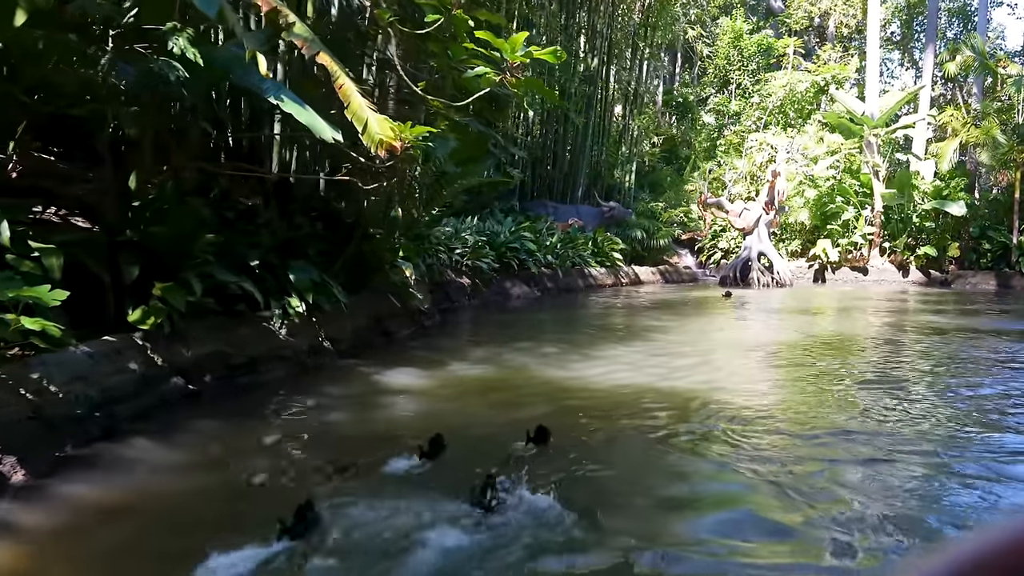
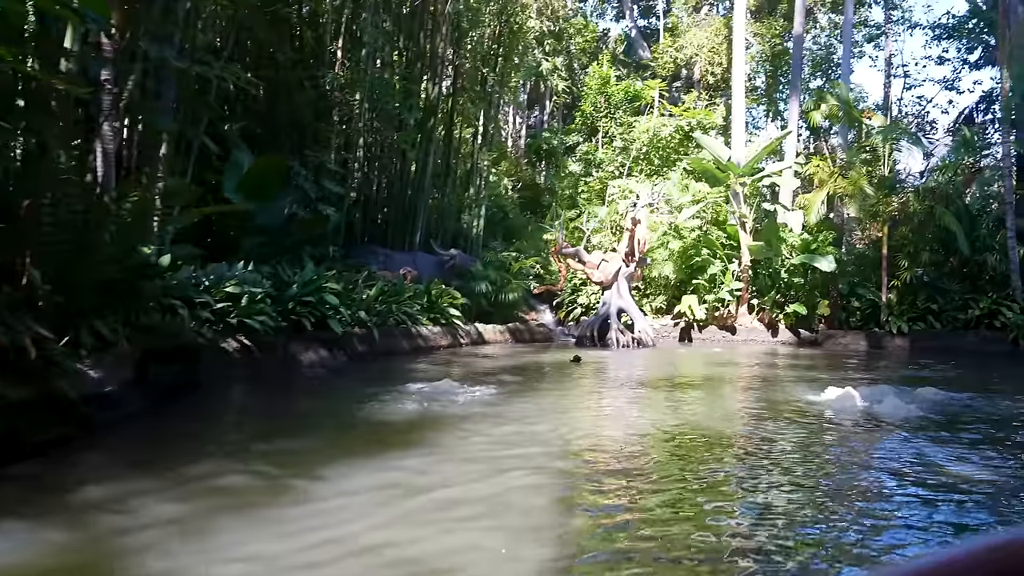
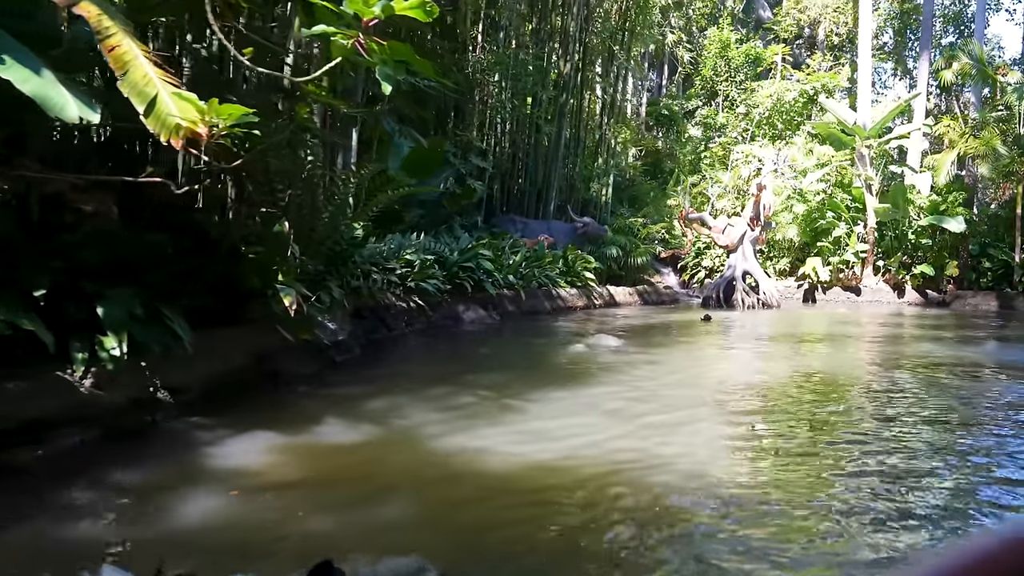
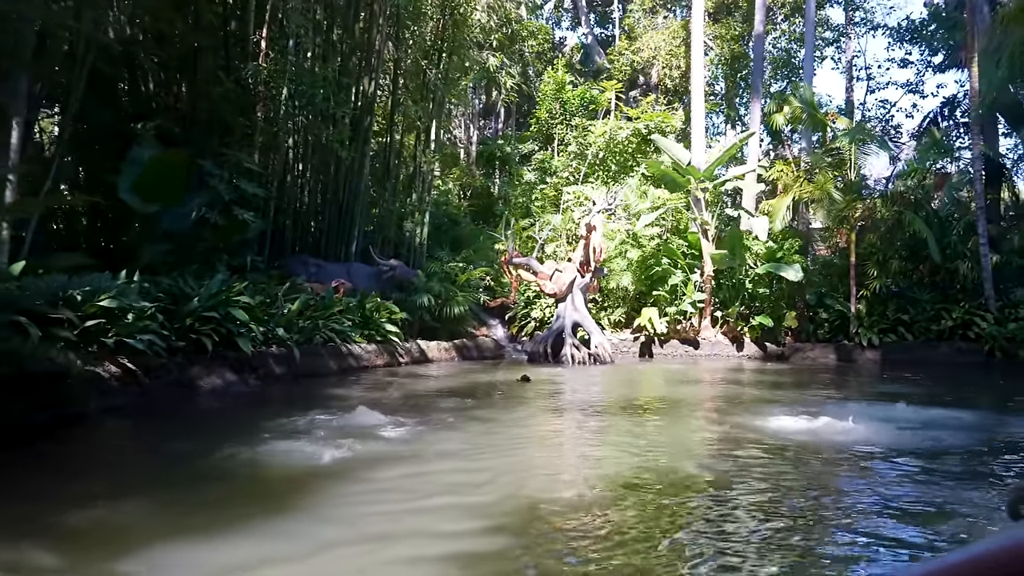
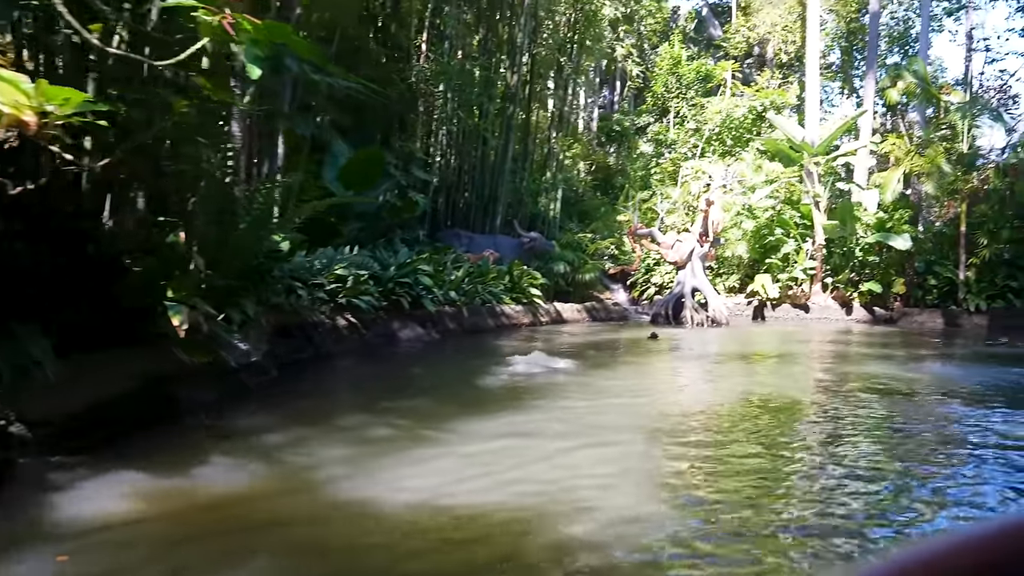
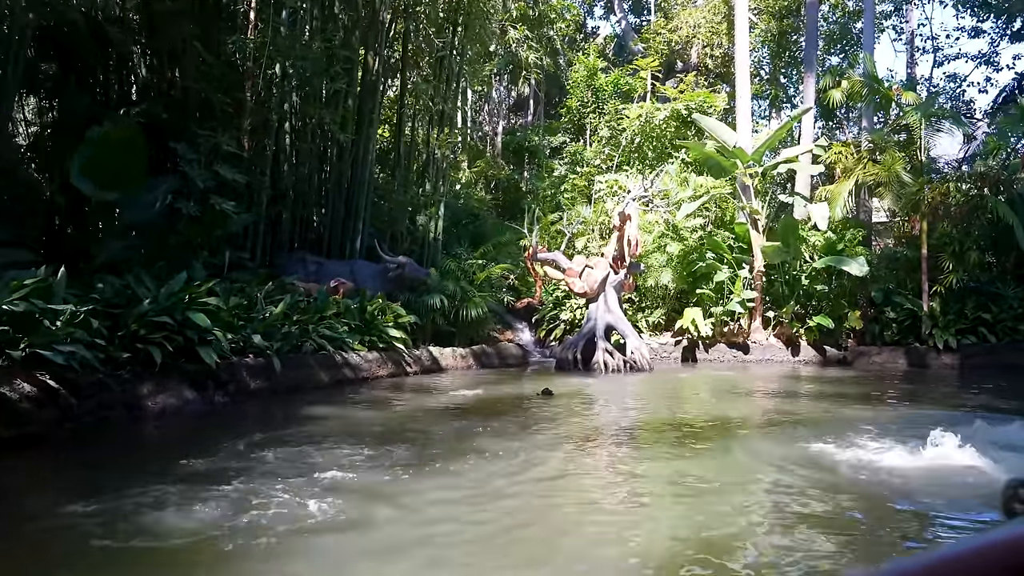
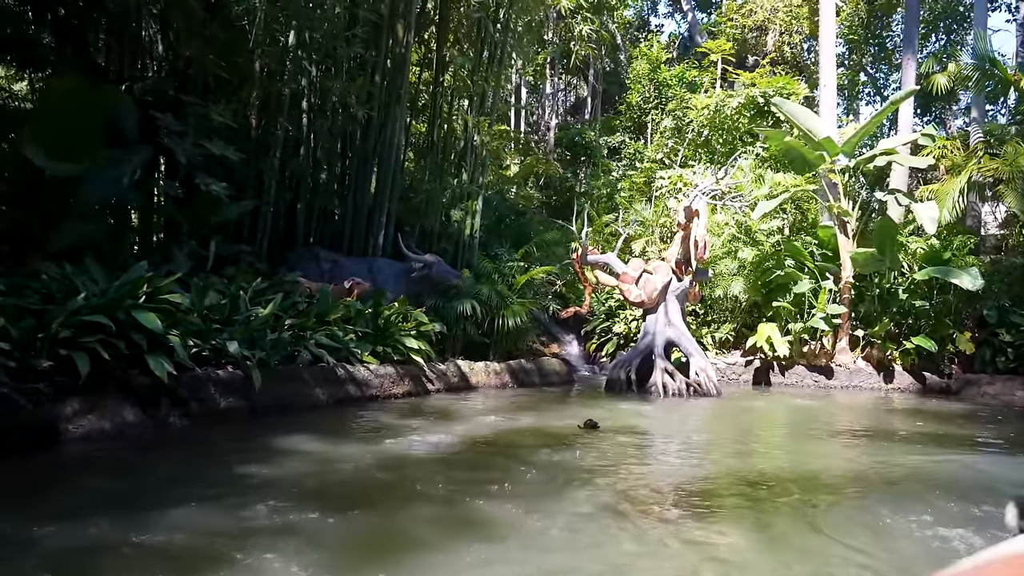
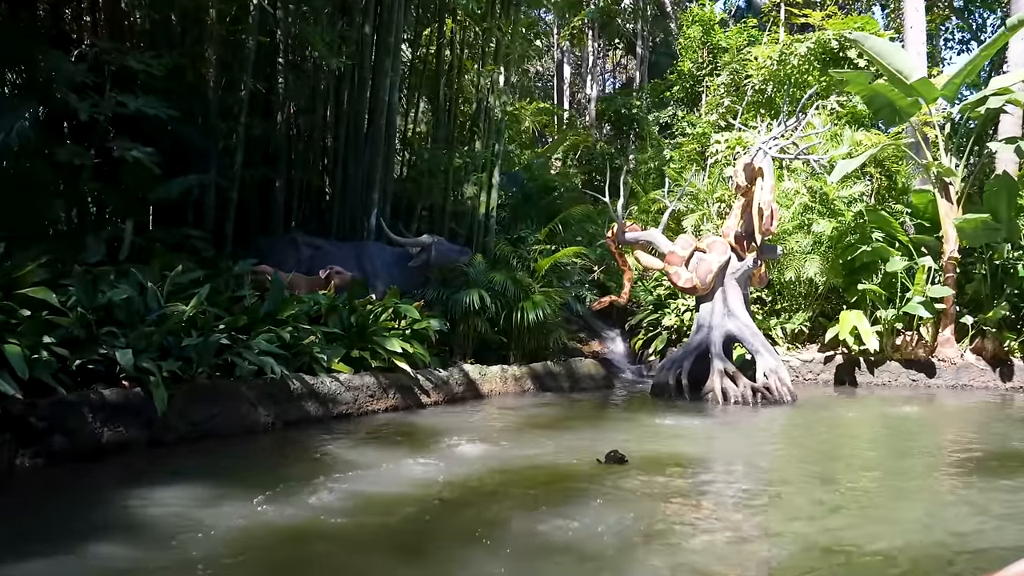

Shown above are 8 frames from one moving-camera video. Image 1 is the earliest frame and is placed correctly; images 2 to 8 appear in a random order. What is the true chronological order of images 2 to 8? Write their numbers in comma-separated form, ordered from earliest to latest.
3, 5, 2, 4, 6, 7, 8
